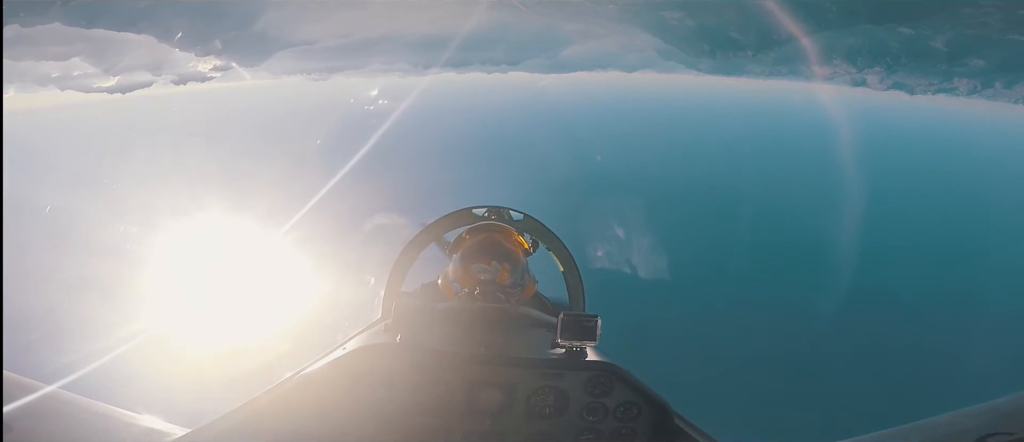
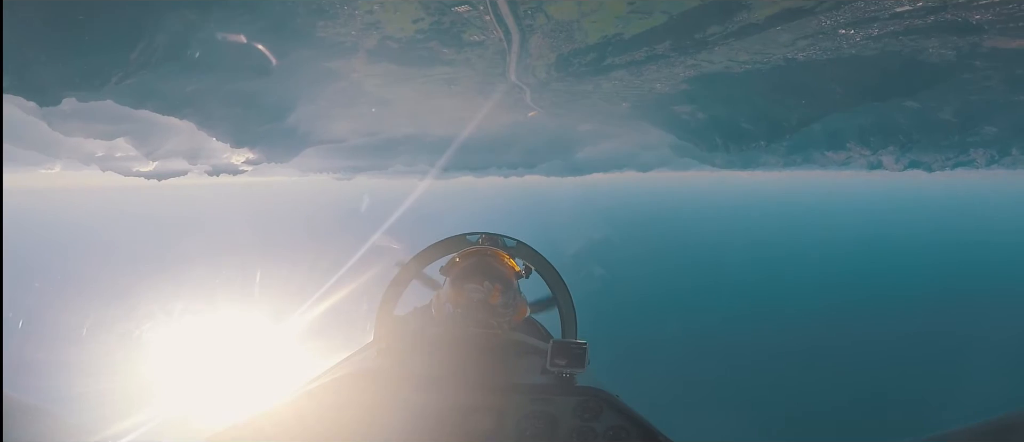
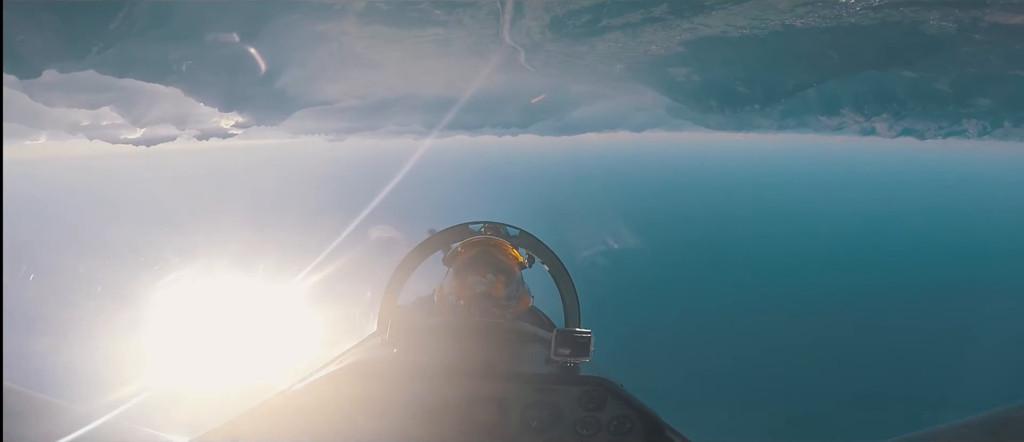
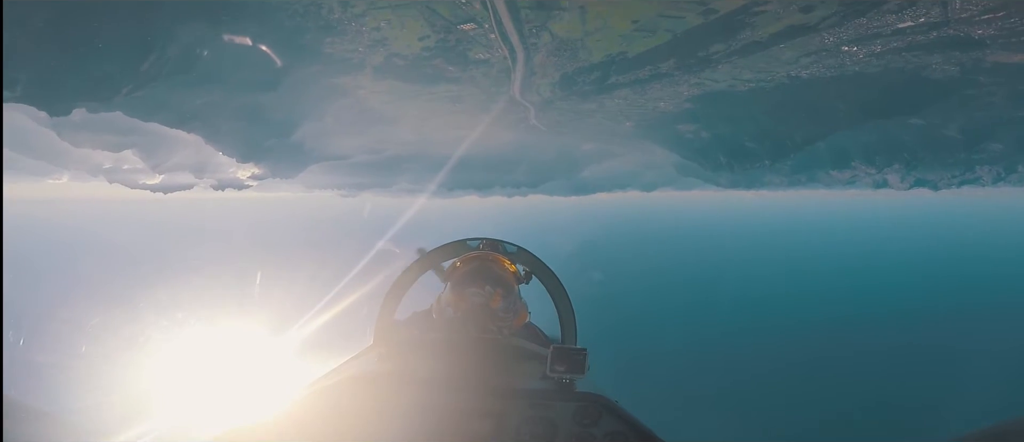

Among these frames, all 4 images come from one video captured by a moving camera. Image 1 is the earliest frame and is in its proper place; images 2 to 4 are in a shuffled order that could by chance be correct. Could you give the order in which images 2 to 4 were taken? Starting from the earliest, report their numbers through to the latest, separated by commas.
3, 2, 4
